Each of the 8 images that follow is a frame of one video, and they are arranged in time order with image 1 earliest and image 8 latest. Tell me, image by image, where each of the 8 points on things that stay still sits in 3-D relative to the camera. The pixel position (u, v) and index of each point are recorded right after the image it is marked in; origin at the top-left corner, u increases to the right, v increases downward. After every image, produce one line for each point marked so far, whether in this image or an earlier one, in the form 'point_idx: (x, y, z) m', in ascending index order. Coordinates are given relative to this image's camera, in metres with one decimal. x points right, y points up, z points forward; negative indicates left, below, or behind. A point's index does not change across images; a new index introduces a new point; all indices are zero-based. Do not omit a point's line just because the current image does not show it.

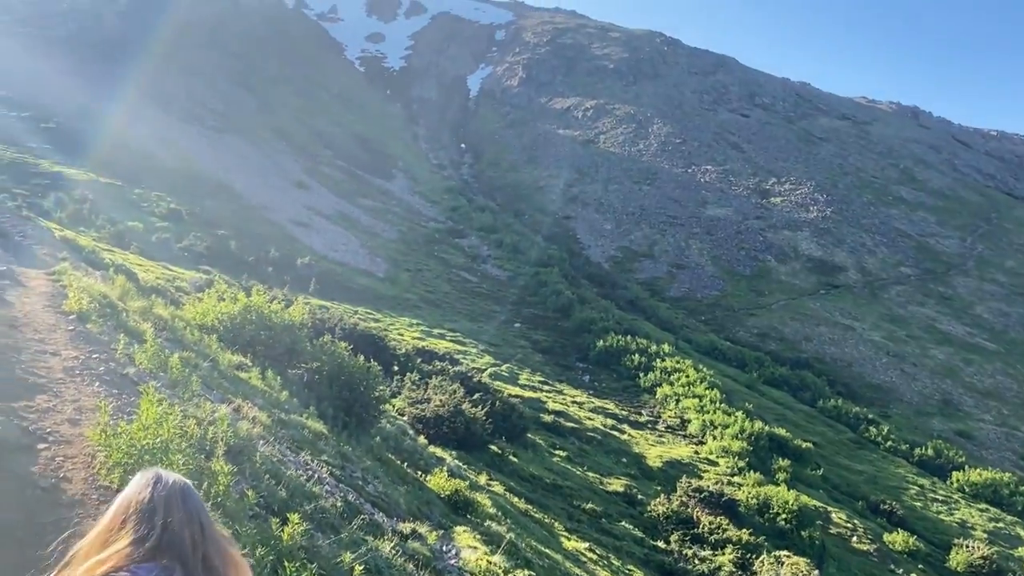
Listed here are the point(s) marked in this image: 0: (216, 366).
0: (-6.7, -1.7, +19.8) m
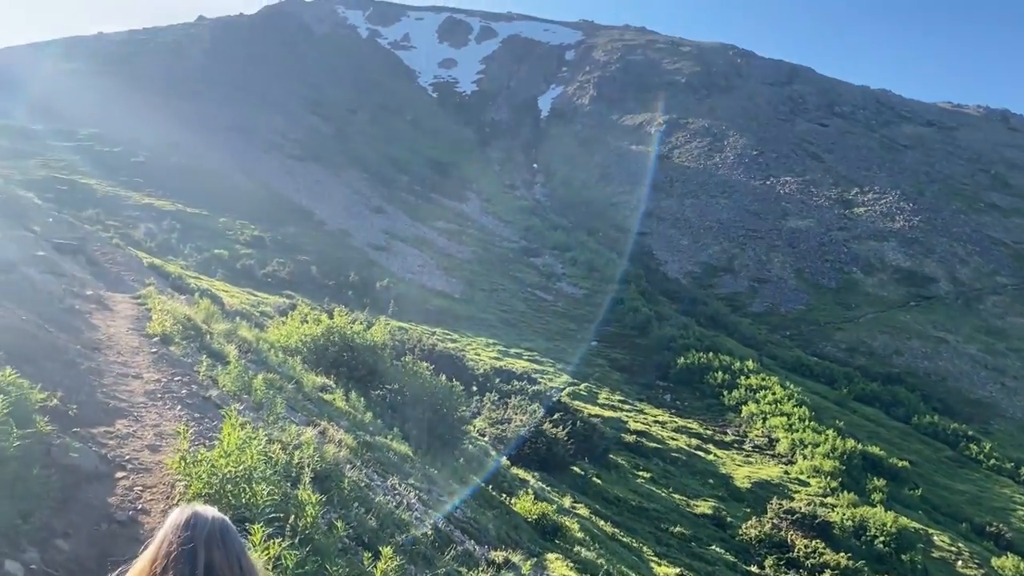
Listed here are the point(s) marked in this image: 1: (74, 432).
0: (-4.7, -2.2, +19.4) m
1: (-4.1, -1.4, +8.3) m
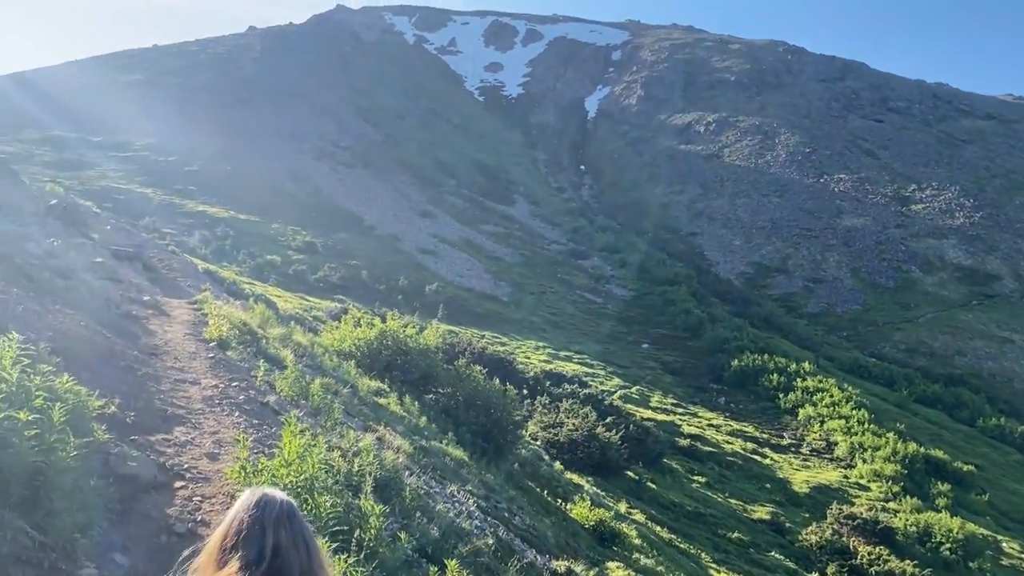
0: (-3.4, -2.3, +19.2) m
1: (-3.5, -1.4, +8.0) m
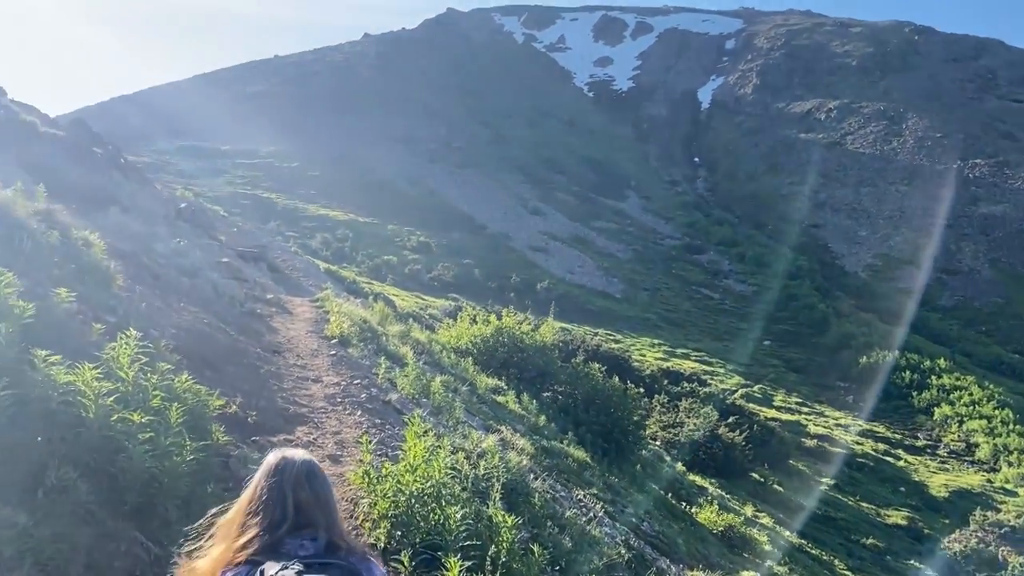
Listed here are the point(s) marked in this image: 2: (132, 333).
0: (-0.8, -2.2, +18.7) m
1: (-2.3, -1.3, +7.7) m
2: (-2.9, -0.3, +6.7) m
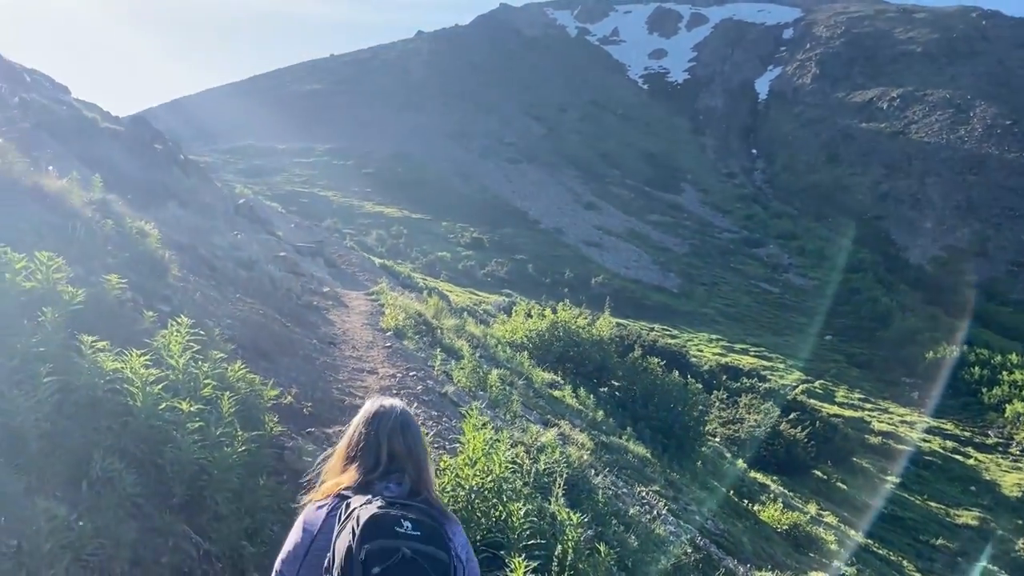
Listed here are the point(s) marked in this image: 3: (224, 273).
0: (+0.4, -2.0, +18.4) m
1: (-1.8, -1.2, +7.5) m
2: (-2.4, -0.2, +6.5) m
3: (-4.2, +0.2, +12.7) m
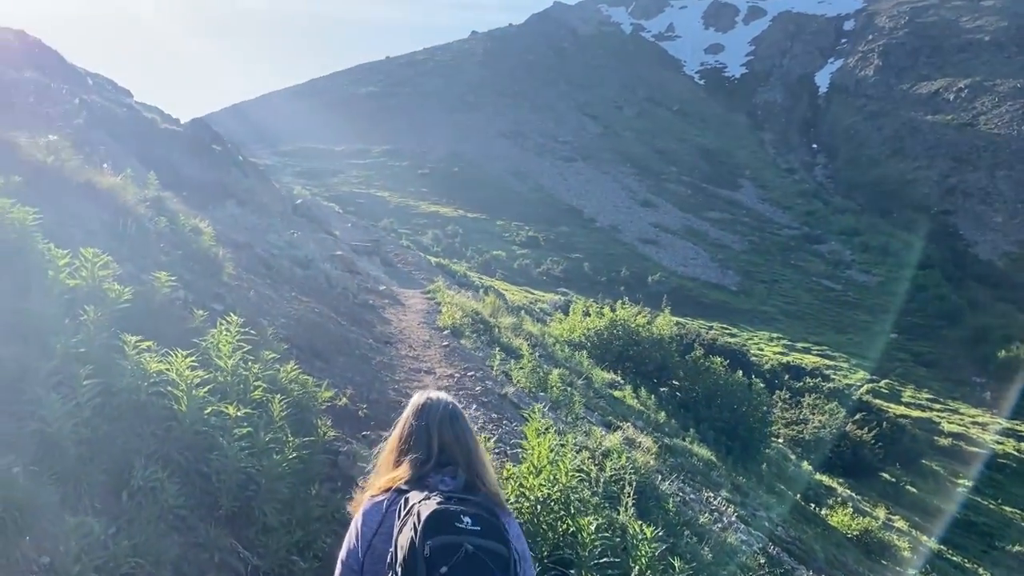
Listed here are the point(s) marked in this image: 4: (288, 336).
0: (+1.6, -2.0, +17.9) m
1: (-1.2, -1.2, +7.1) m
2: (-2.0, -0.2, +6.2) m
3: (-3.3, +0.2, +12.5) m
4: (-2.3, -0.5, +8.9) m
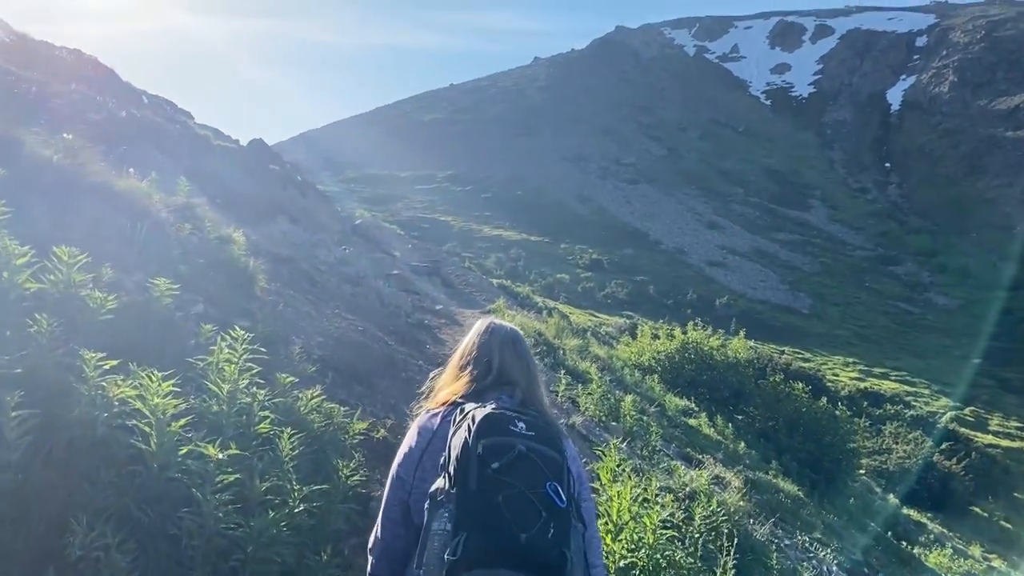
0: (+2.9, -2.3, +16.4) m
1: (-0.8, -1.3, +5.9) m
2: (-1.6, -0.3, +5.1) m
3: (-2.5, 0.0, +11.5) m
4: (-1.7, -0.6, +7.8) m
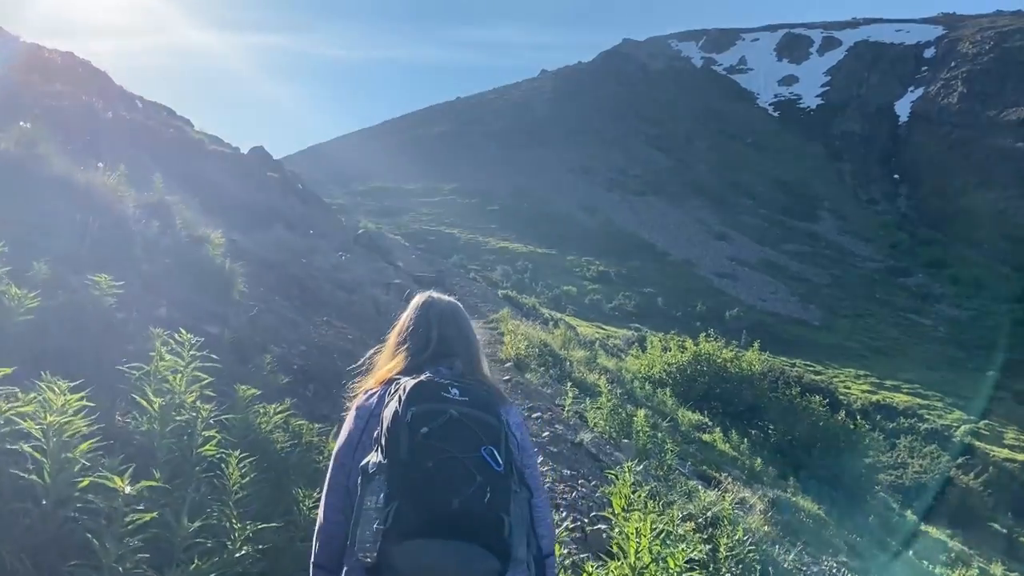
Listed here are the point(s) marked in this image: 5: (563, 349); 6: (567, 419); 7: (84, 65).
0: (+3.0, -2.5, +15.6) m
1: (-0.8, -1.3, +5.2) m
2: (-1.6, -0.3, +4.4) m
3: (-2.4, -0.1, +10.7) m
4: (-1.7, -0.6, +7.0) m
5: (+1.1, -1.2, +17.8) m
6: (+0.6, -1.4, +9.3) m
7: (-8.9, +4.6, +18.1) m
